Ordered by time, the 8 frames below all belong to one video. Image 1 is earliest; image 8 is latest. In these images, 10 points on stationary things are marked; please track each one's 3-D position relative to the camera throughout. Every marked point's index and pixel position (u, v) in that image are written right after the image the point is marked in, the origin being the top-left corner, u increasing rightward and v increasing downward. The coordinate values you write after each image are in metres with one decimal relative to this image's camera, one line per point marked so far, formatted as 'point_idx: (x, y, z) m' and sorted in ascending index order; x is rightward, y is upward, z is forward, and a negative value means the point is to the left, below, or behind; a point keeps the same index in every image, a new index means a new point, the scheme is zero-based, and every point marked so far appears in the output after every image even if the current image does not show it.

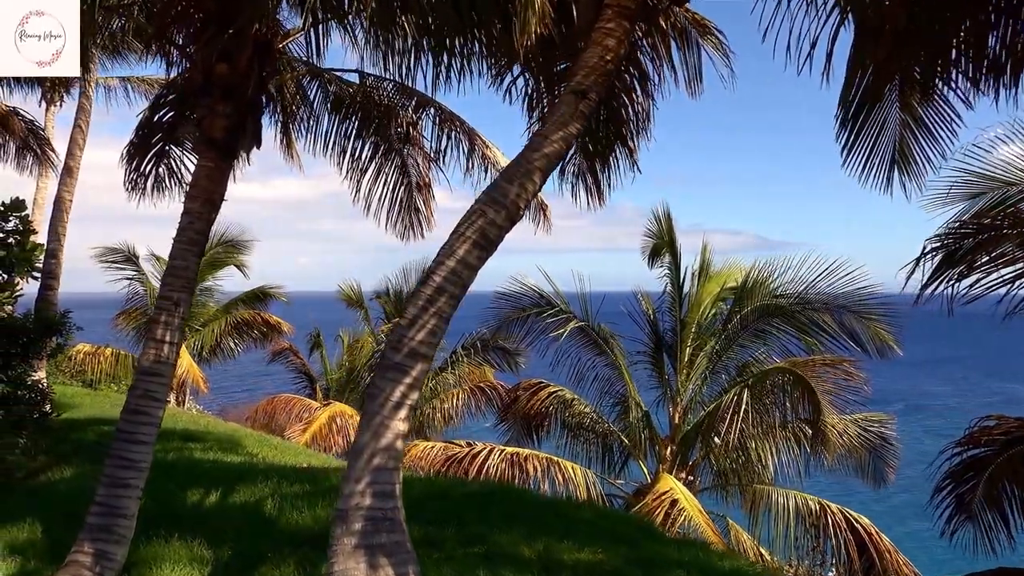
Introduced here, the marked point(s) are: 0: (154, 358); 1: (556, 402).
0: (-2.2, -0.4, +4.8) m
1: (+0.6, -1.5, +10.4) m
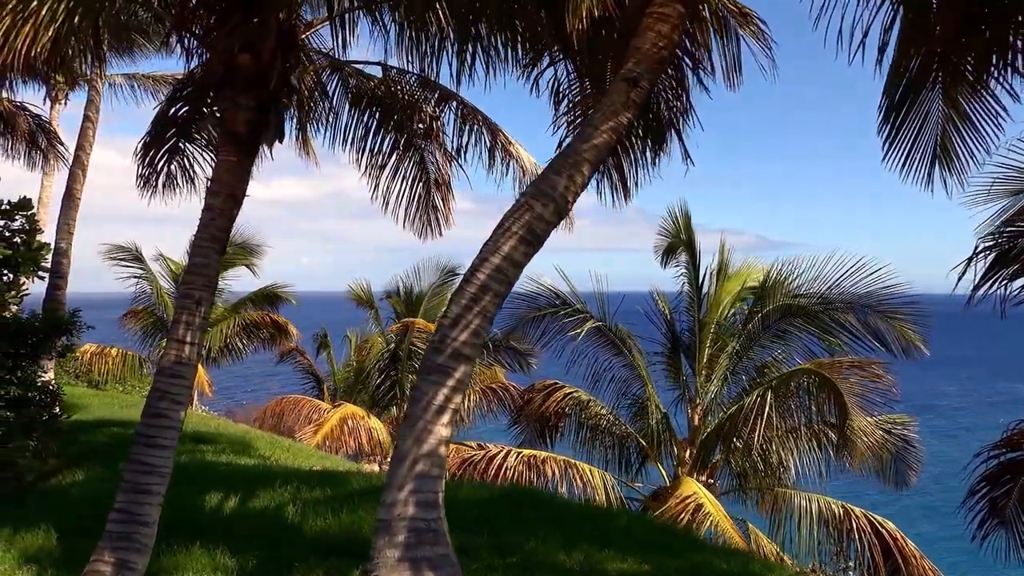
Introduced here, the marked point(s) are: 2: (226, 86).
0: (-2.0, -0.4, +4.6) m
1: (+0.8, -1.5, +10.3) m
2: (-1.8, +1.3, +4.9) m
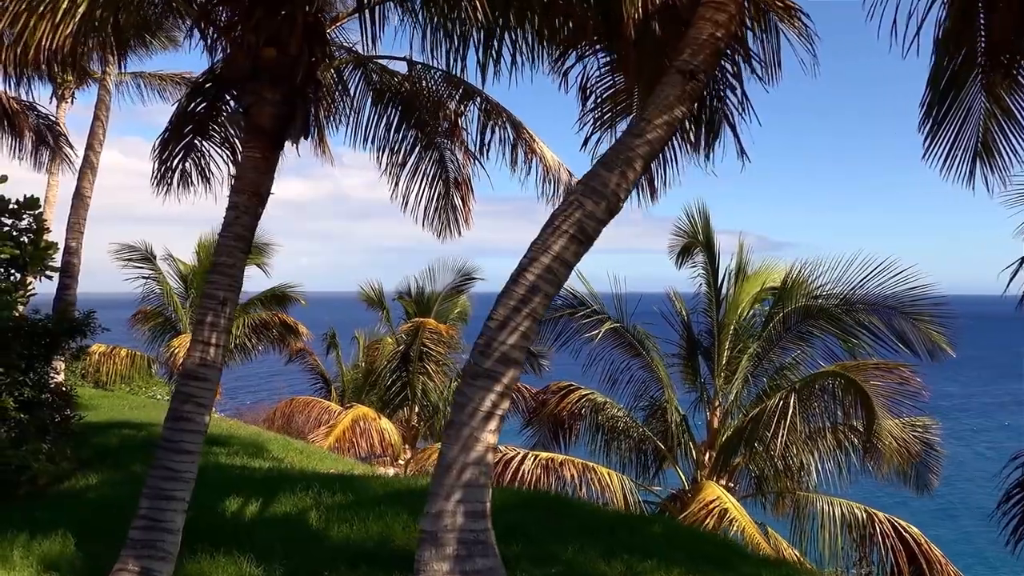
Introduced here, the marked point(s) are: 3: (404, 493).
0: (-1.8, -0.4, +4.5) m
1: (+1.0, -1.5, +10.1) m
2: (-1.6, +1.3, +4.8) m
3: (-0.7, -1.6, +6.0) m
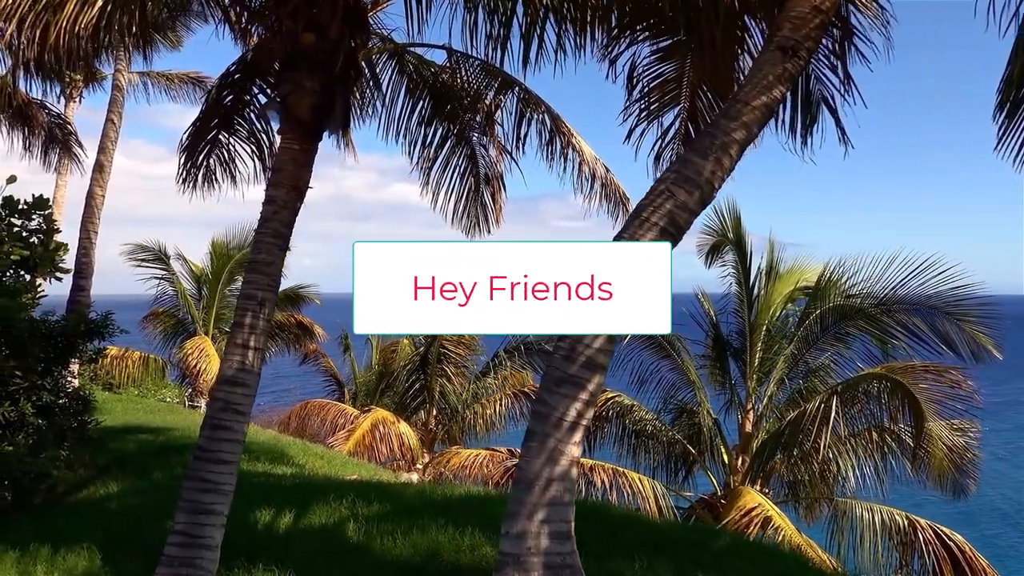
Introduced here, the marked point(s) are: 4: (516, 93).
0: (-1.5, -0.4, +4.2) m
1: (+1.3, -1.5, +9.8) m
2: (-1.3, +1.3, +4.5) m
3: (-0.4, -1.6, +5.8) m
4: (0.0, +1.5, +6.1) m
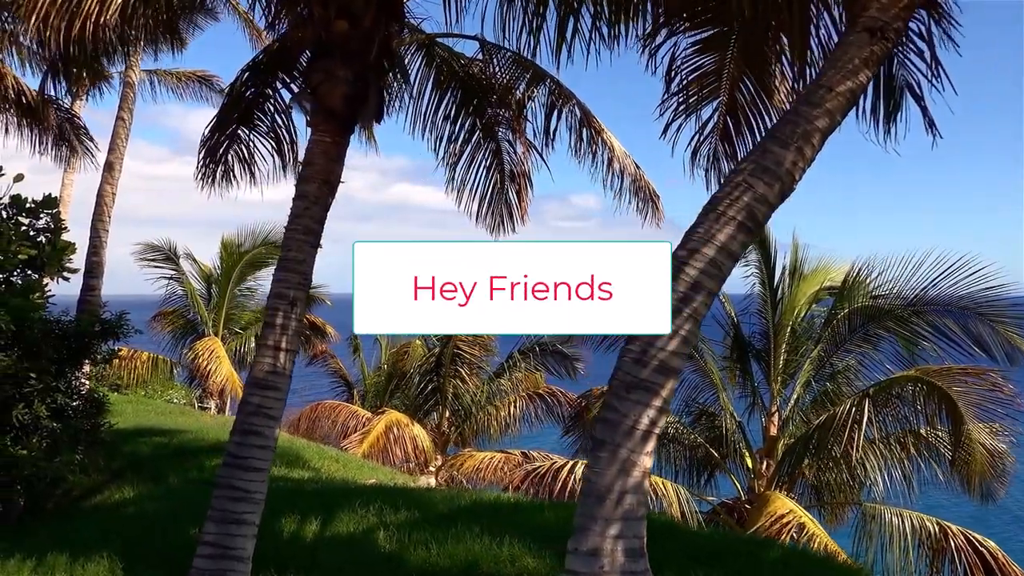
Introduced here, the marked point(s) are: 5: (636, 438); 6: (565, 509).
0: (-1.3, -0.4, +4.1) m
1: (+1.5, -1.5, +9.6) m
2: (-1.1, +1.3, +4.3) m
3: (-0.1, -1.6, +5.6) m
4: (+0.3, +1.5, +5.9) m
5: (+0.4, -0.5, +2.6) m
6: (+0.4, -1.6, +5.6) m
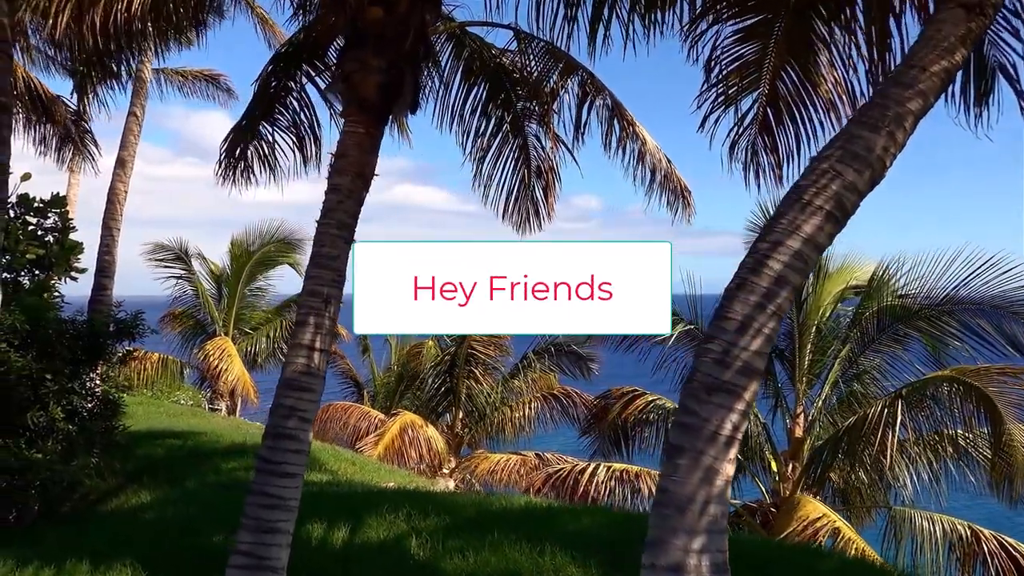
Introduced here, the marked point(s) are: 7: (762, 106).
0: (-1.0, -0.4, +3.9) m
1: (+1.8, -1.5, +9.5) m
2: (-0.8, +1.3, +4.2) m
3: (+0.1, -1.6, +5.4) m
4: (+0.5, +1.5, +5.8) m
5: (+0.6, -0.5, +2.4) m
6: (+0.6, -1.6, +5.5) m
7: (+1.7, +1.2, +5.3) m
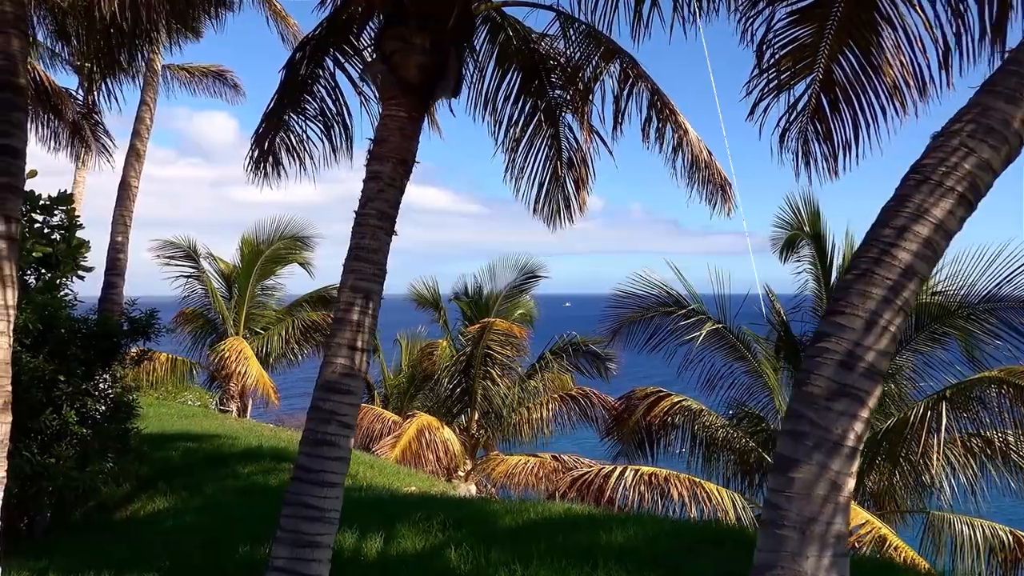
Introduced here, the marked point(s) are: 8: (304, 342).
0: (-0.8, -0.4, +3.6) m
1: (+2.1, -1.5, +9.2) m
2: (-0.6, +1.3, +3.9) m
3: (+0.4, -1.5, +5.1) m
4: (+0.8, +1.6, +5.5) m
5: (+0.9, -0.5, +2.1) m
6: (+0.9, -1.6, +5.2) m
7: (+2.0, +1.3, +5.0) m
8: (-4.3, -1.0, +15.2) m
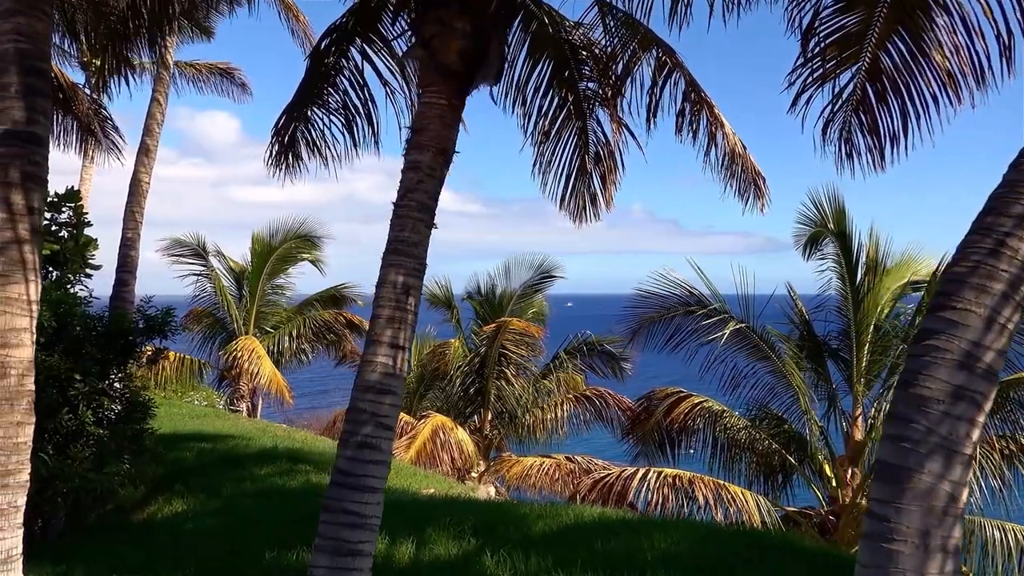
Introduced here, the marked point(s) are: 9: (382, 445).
0: (-0.6, -0.4, +3.4) m
1: (+2.3, -1.5, +9.0) m
2: (-0.4, +1.3, +3.7) m
3: (+0.6, -1.5, +4.9) m
4: (+1.0, +1.6, +5.3) m
5: (+1.1, -0.4, +1.9) m
6: (+1.1, -1.5, +5.0) m
7: (+2.2, +1.3, +4.9) m
8: (-4.1, -1.0, +15.1) m
9: (-0.6, -0.7, +3.4) m
